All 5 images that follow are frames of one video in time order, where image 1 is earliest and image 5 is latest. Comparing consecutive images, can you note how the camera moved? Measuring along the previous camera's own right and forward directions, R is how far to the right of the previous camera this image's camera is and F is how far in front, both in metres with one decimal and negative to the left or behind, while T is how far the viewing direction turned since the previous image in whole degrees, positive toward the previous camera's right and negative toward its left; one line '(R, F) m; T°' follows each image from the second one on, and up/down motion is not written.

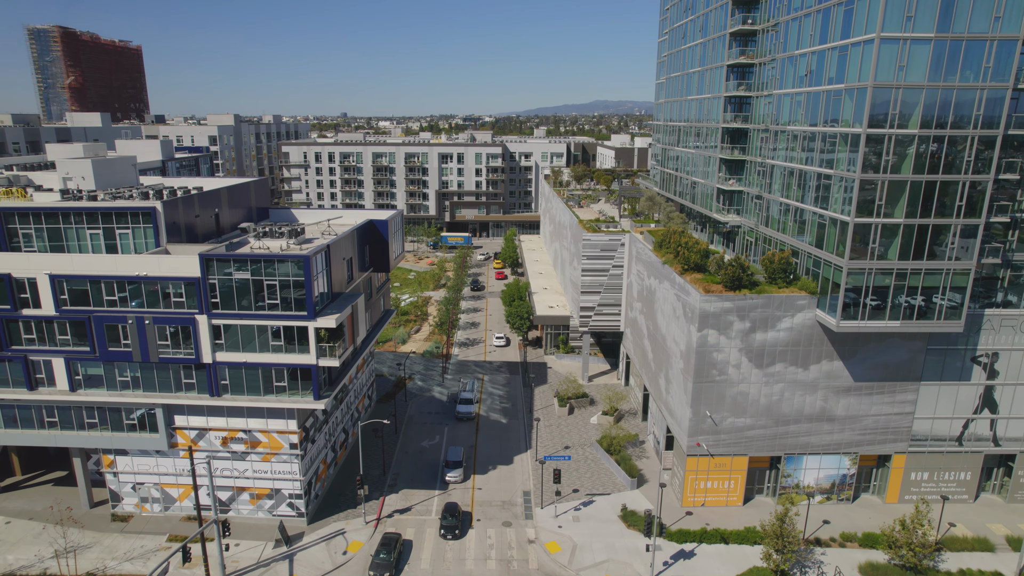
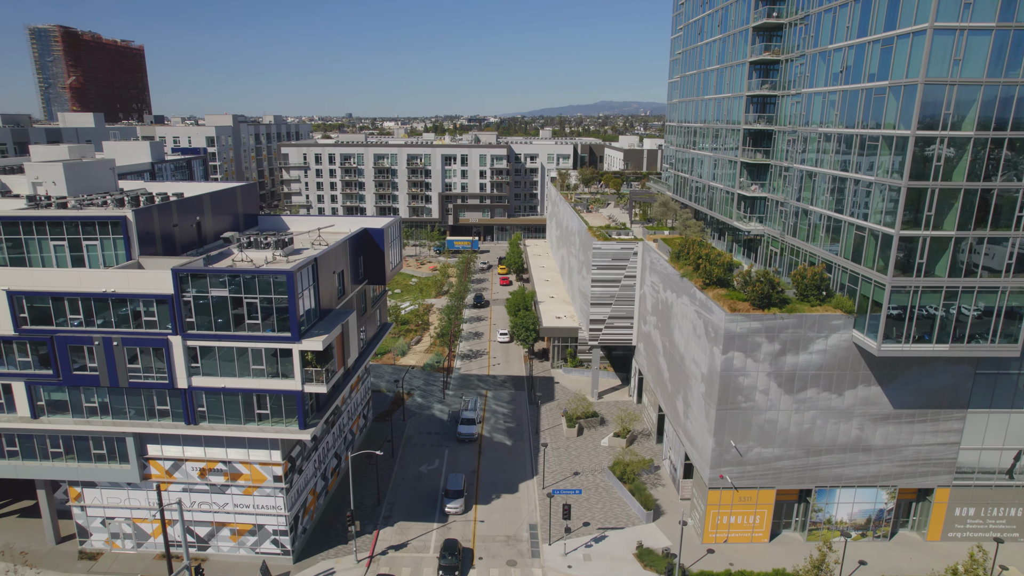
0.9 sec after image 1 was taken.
(-0.1, +2.9) m; 0°
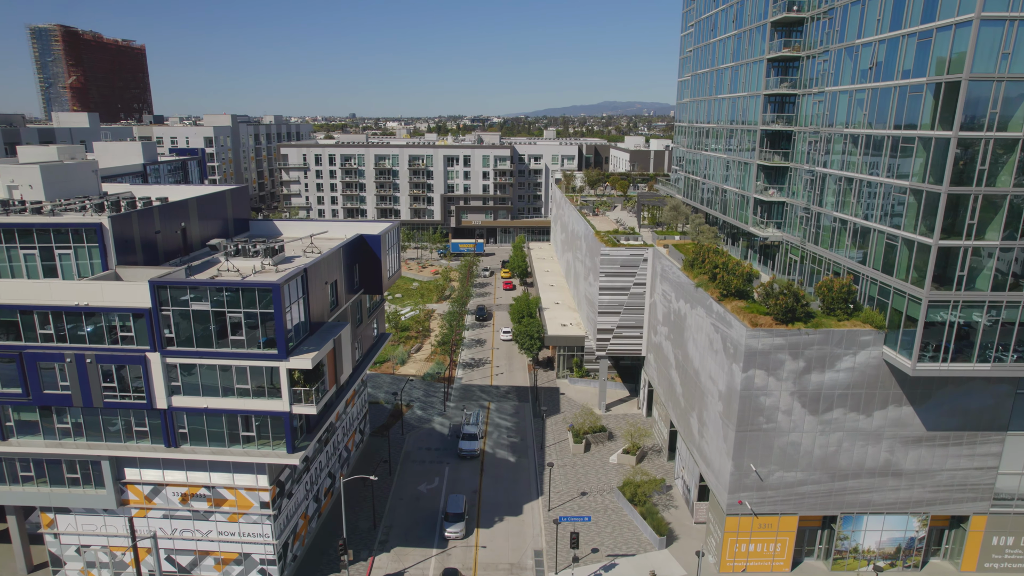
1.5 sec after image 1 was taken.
(-0.1, +2.0) m; 0°
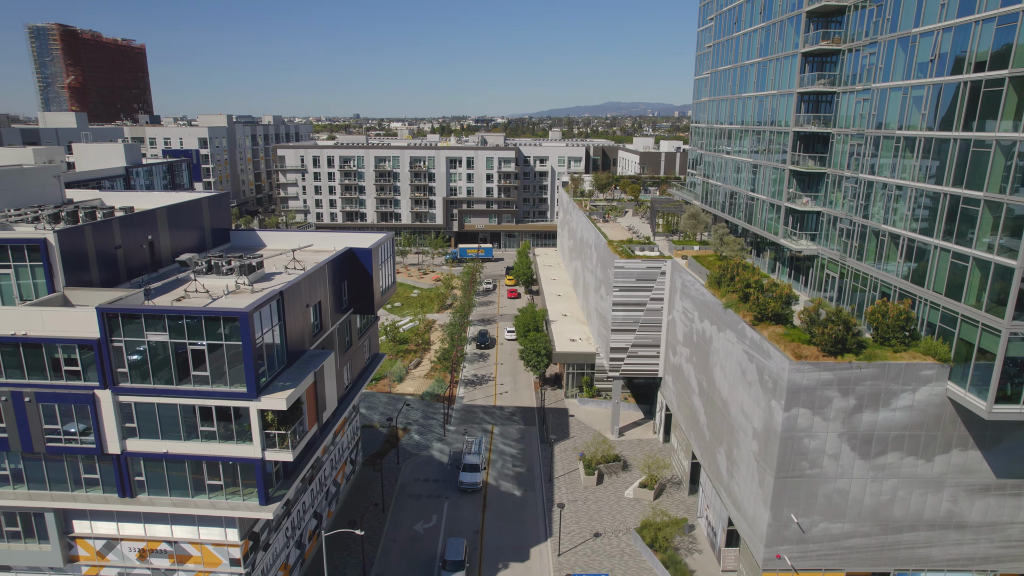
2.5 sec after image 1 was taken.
(-0.1, +3.5) m; 0°
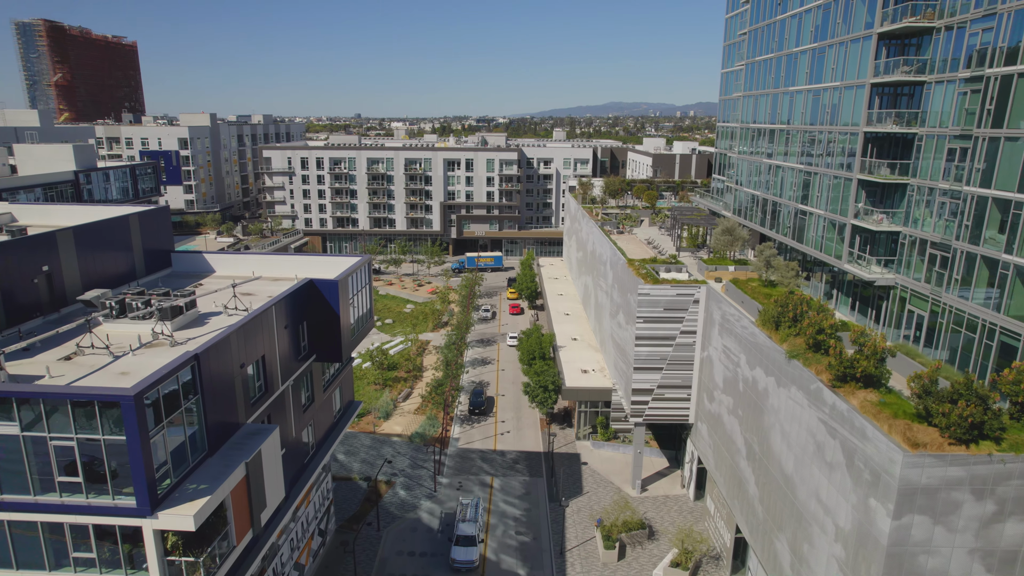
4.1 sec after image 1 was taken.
(-0.1, +6.5) m; 0°
